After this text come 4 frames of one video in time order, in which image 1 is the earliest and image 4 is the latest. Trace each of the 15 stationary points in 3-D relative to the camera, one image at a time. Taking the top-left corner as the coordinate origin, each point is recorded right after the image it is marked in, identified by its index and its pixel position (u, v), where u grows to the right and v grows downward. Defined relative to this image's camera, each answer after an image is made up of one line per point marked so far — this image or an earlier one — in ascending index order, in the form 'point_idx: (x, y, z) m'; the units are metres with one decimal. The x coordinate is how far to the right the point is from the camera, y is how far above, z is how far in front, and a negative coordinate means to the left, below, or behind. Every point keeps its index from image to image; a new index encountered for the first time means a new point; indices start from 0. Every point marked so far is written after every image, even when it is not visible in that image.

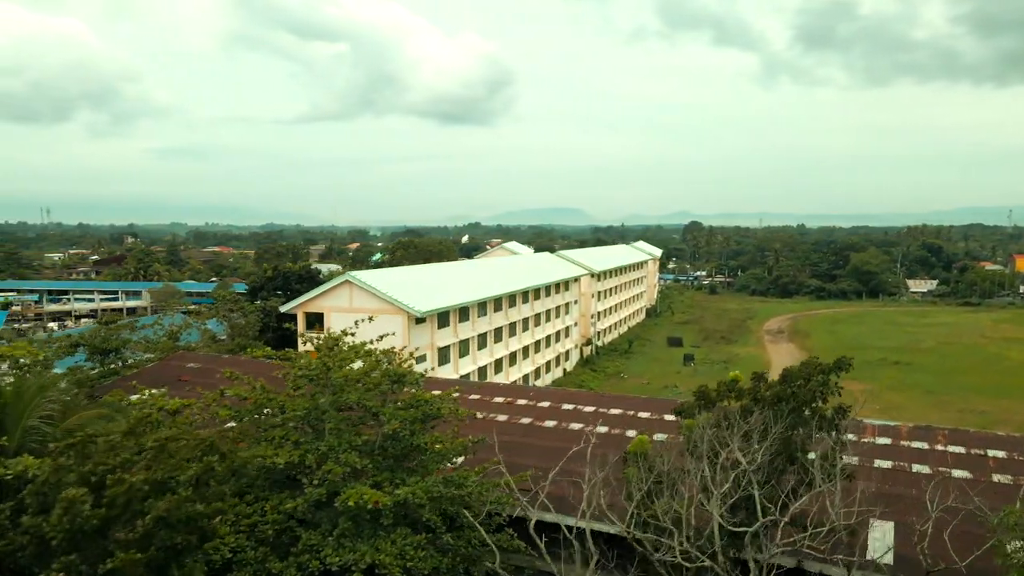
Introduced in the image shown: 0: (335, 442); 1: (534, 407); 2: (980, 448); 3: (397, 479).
0: (-2.2, -1.9, +9.1) m
1: (+0.5, -2.7, +16.2) m
2: (+8.3, -2.8, +12.9) m
3: (-1.4, -2.4, +9.2) m
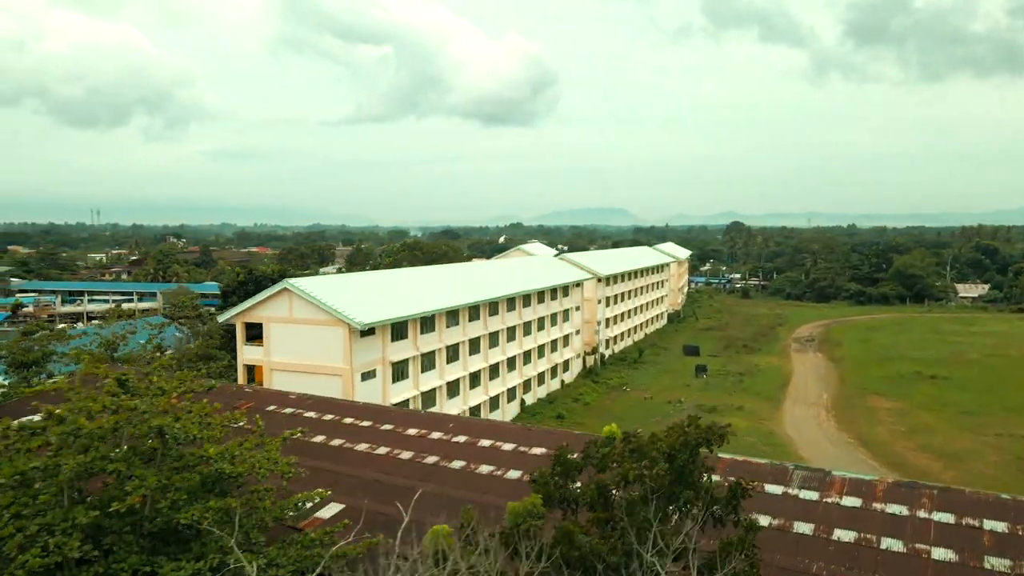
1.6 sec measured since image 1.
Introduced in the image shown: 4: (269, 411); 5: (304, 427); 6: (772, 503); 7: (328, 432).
0: (-4.3, -2.2, +6.9) m
1: (-1.2, -3.0, +13.7) m
2: (+6.4, -3.1, +10.0) m
3: (-3.5, -2.7, +7.0) m
4: (-5.5, -2.7, +16.2) m
5: (-4.3, -2.9, +15.1) m
6: (+3.8, -3.2, +10.7) m
7: (-3.7, -2.9, +14.8) m
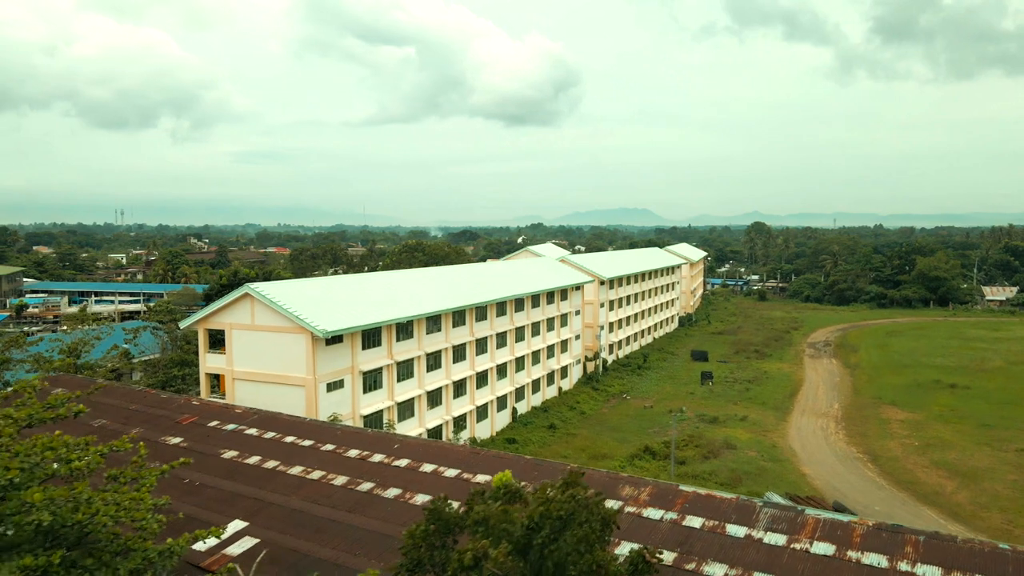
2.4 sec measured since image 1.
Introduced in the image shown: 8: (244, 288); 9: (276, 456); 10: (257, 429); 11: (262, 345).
0: (-5.5, -2.3, +5.7) m
1: (-2.2, -3.1, +12.5) m
2: (+5.3, -3.3, +8.5) m
3: (-4.7, -2.8, +5.8) m
4: (-6.3, -2.9, +15.1) m
5: (-5.2, -3.0, +14.0) m
6: (+2.8, -3.3, +9.3) m
7: (-4.6, -3.1, +13.6) m
8: (-7.3, 0.0, +19.8) m
9: (-4.4, -3.1, +13.5) m
10: (-5.2, -2.9, +14.8) m
11: (-6.8, -1.6, +19.8) m
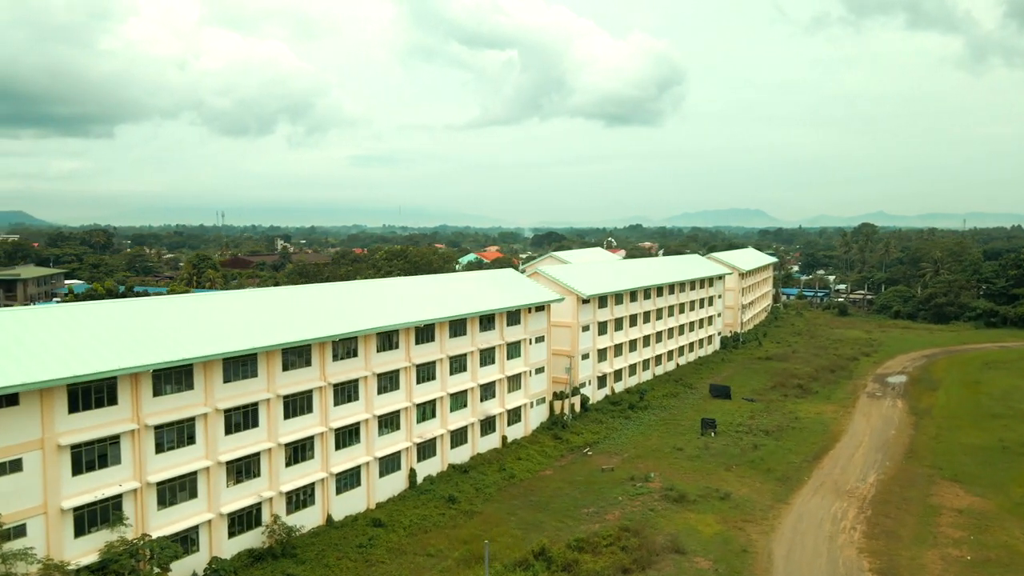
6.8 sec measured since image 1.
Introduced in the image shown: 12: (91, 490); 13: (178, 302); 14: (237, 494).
0: (-12.3, -3.0, -0.4) m
1: (-8.1, -3.9, +5.8) m
2: (-1.2, -4.1, +0.8) m
3: (-11.5, -3.5, -0.5) m
4: (-11.8, -3.6, +9.0) m
5: (-10.9, -3.8, +7.7) m
6: (-3.6, -4.1, +1.9) m
7: (-10.4, -3.8, +7.2) m
8: (-12.1, -0.7, +13.7) m
9: (-10.1, -3.8, +7.0) m
10: (-10.8, -3.6, +8.5) m
11: (-11.7, -2.3, +13.7) m
12: (-8.9, -4.2, +15.3) m
13: (-8.9, -0.4, +19.2) m
14: (-6.9, -5.2, +18.3) m
